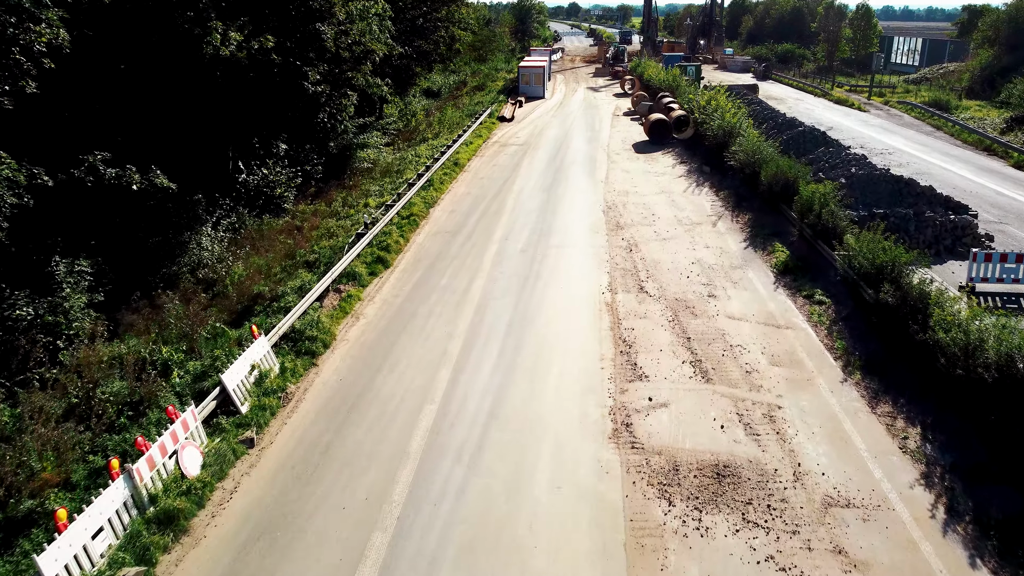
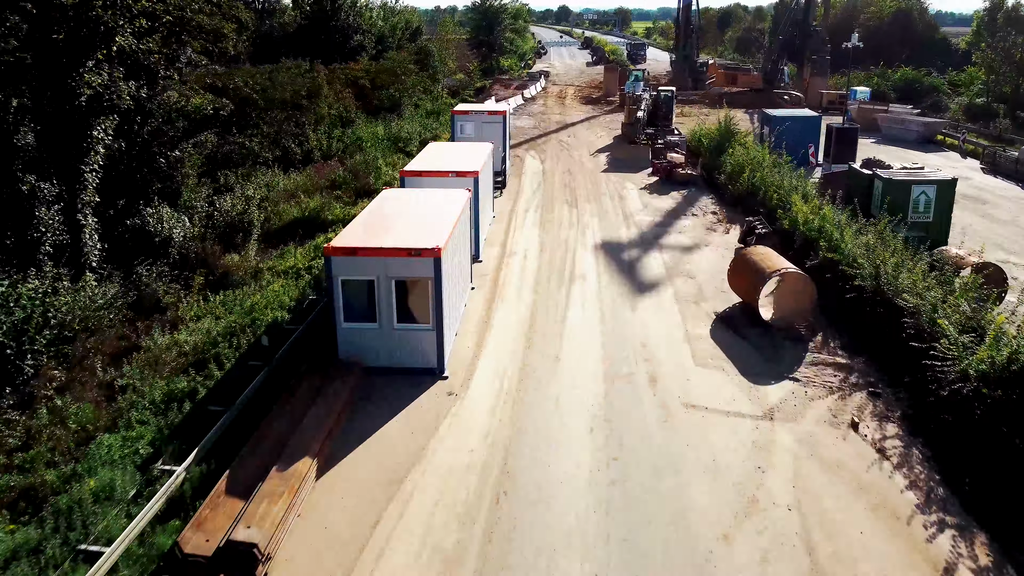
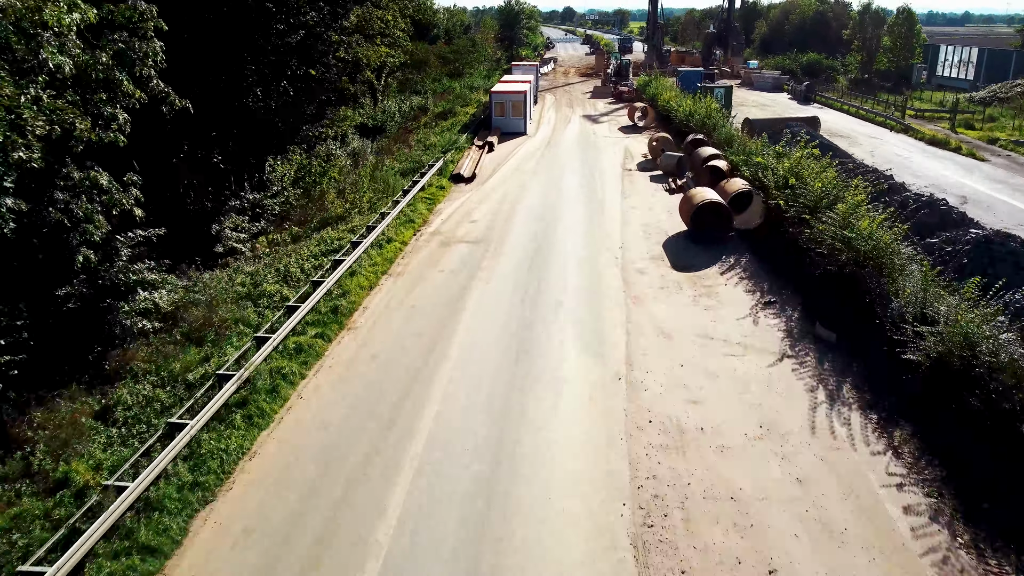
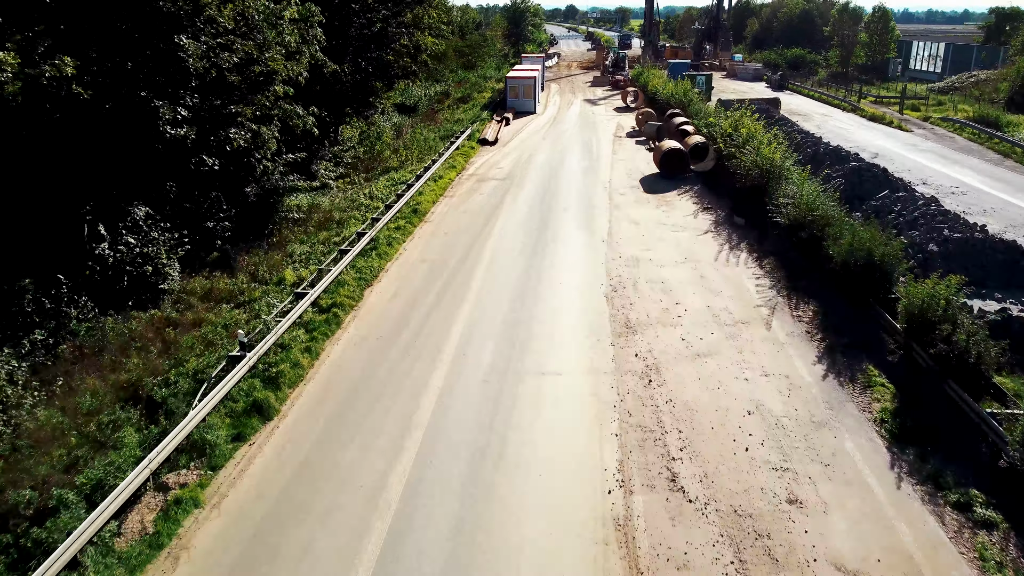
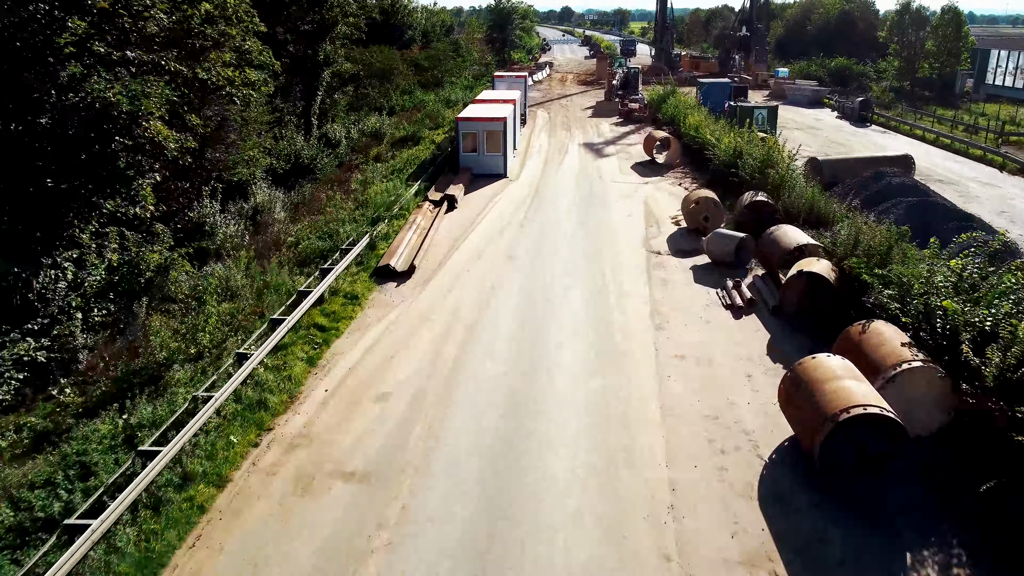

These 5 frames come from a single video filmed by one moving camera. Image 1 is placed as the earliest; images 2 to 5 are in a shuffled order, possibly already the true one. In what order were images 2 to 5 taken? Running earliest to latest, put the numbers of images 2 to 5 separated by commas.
4, 3, 5, 2
